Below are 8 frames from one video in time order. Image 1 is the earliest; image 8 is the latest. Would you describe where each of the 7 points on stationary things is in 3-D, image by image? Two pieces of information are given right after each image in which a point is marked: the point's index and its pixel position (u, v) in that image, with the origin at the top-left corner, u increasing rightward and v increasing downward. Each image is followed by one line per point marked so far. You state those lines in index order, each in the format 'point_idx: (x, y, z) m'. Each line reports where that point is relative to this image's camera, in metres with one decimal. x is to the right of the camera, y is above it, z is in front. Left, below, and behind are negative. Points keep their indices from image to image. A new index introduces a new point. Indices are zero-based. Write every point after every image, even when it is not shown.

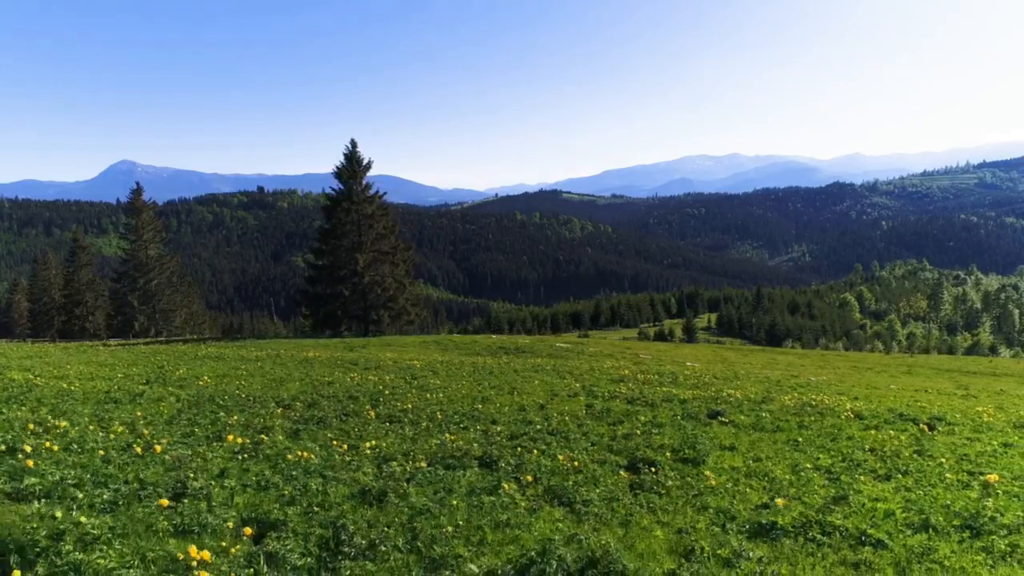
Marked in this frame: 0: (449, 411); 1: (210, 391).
0: (-1.9, -3.5, +16.0) m
1: (-9.3, -3.3, +17.7) m
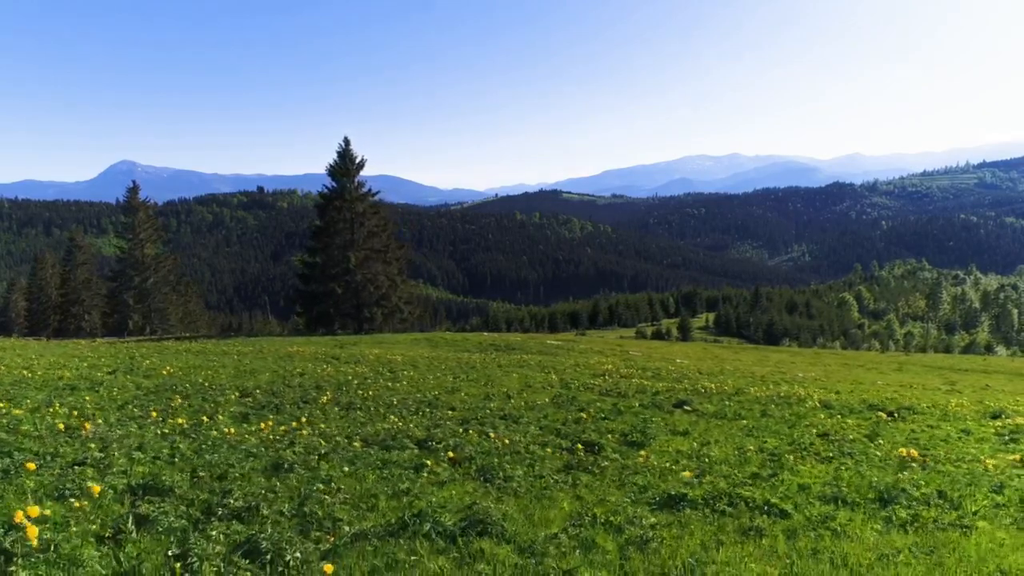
0: (-3.0, -3.1, +15.9) m
1: (-10.5, -2.9, +17.7) m
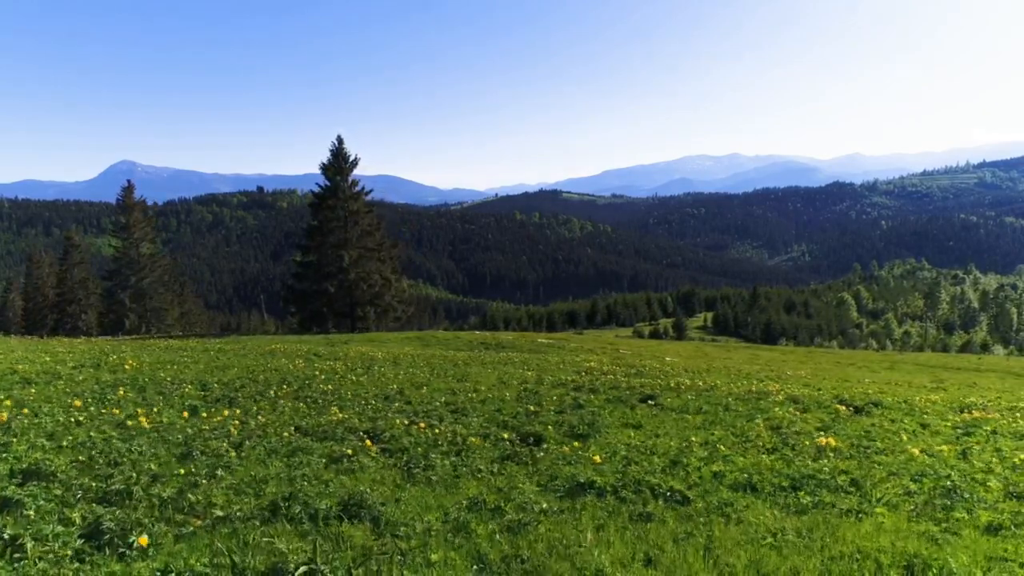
0: (-4.1, -2.9, +15.8) m
1: (-11.6, -2.7, +17.6) m
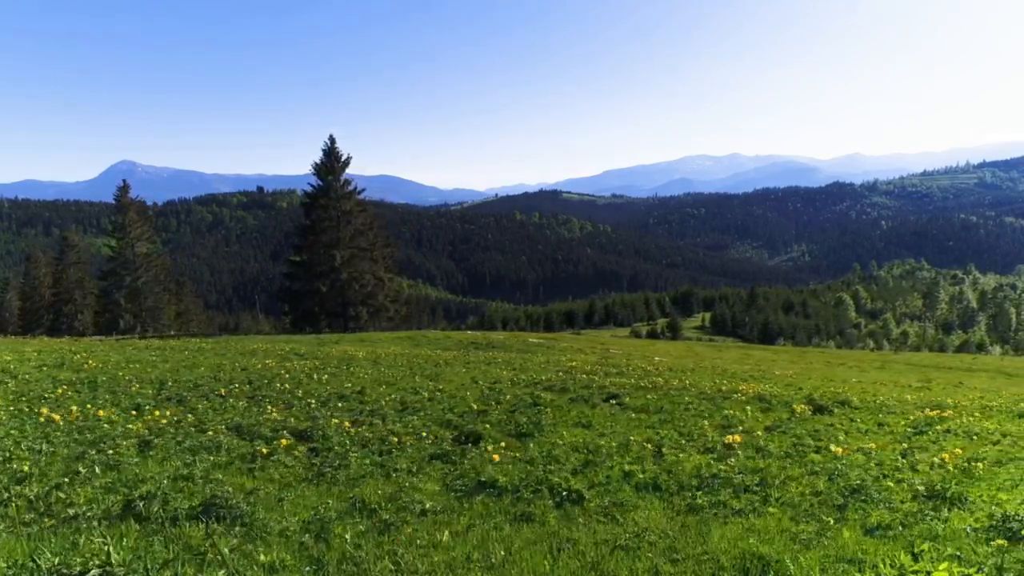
0: (-5.3, -2.9, +15.7) m
1: (-12.7, -2.7, +17.5) m
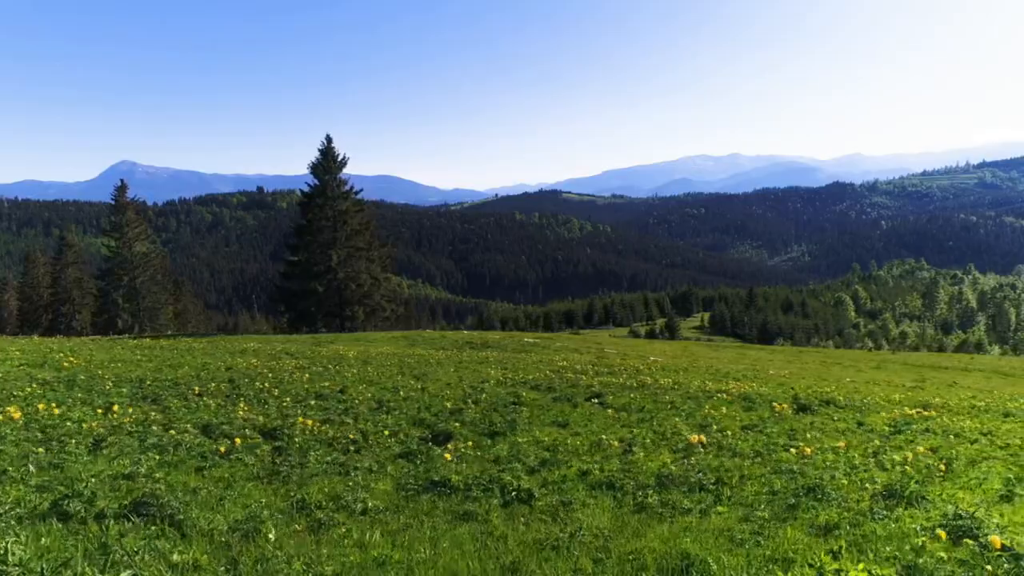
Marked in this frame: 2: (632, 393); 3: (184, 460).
0: (-5.8, -2.8, +15.6) m
1: (-13.3, -2.6, +17.4) m
2: (+4.1, -3.6, +19.3) m
3: (-4.2, -2.2, +7.3) m
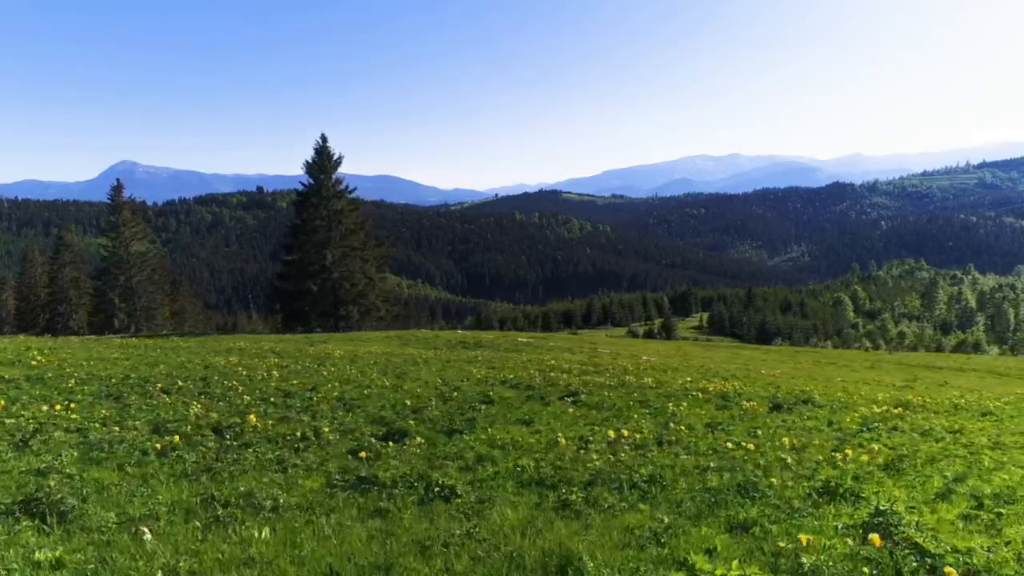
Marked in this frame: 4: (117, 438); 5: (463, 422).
0: (-6.6, -2.7, +15.5) m
1: (-14.1, -2.5, +17.2) m
2: (+3.3, -3.5, +19.2) m
3: (-5.0, -2.1, +7.2) m
4: (-5.9, -2.2, +8.4) m
5: (-1.0, -2.7, +11.7) m
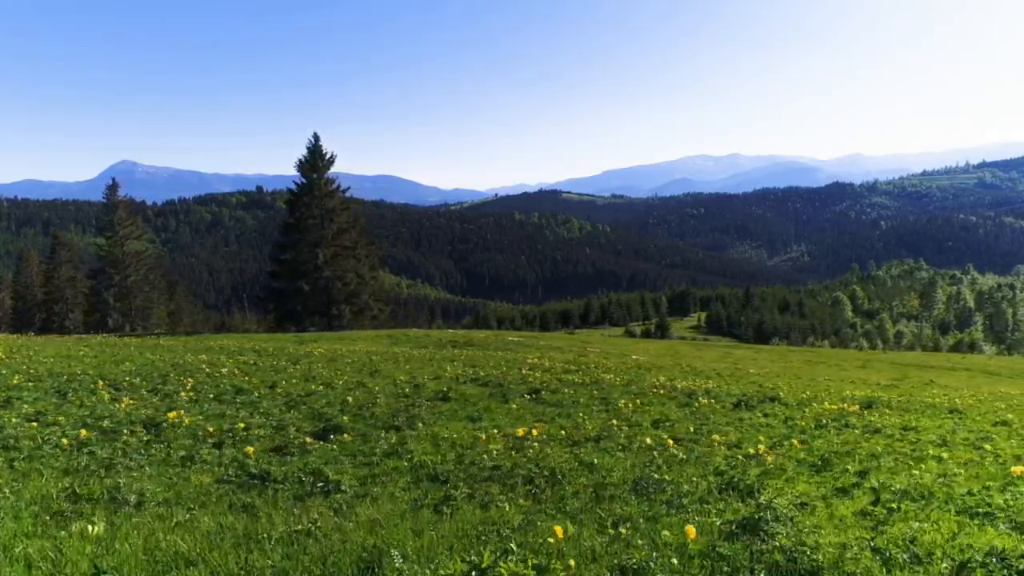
0: (-7.8, -2.6, +15.3) m
1: (-15.2, -2.4, +17.1) m
2: (+2.2, -3.4, +19.0) m
3: (-6.2, -2.0, +7.0) m
4: (-7.0, -2.1, +8.3) m
5: (-2.2, -2.6, +11.6) m
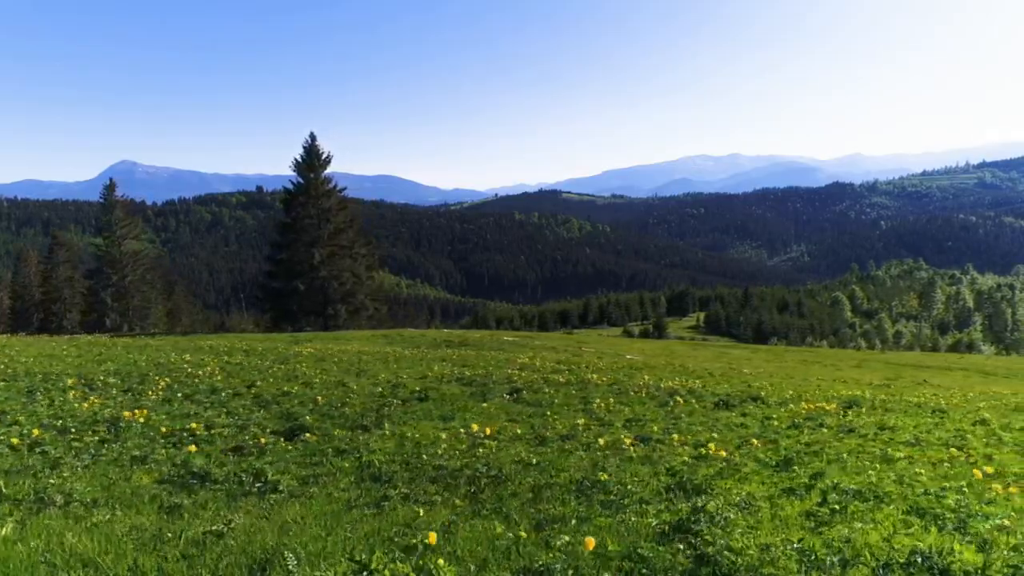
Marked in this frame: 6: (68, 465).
0: (-8.4, -2.6, +15.2) m
1: (-15.8, -2.4, +17.0) m
2: (+1.6, -3.4, +18.9) m
3: (-6.8, -2.0, +7.0) m
4: (-7.6, -2.1, +8.2) m
5: (-2.8, -2.6, +11.5) m
6: (-5.4, -2.1, +6.8) m
